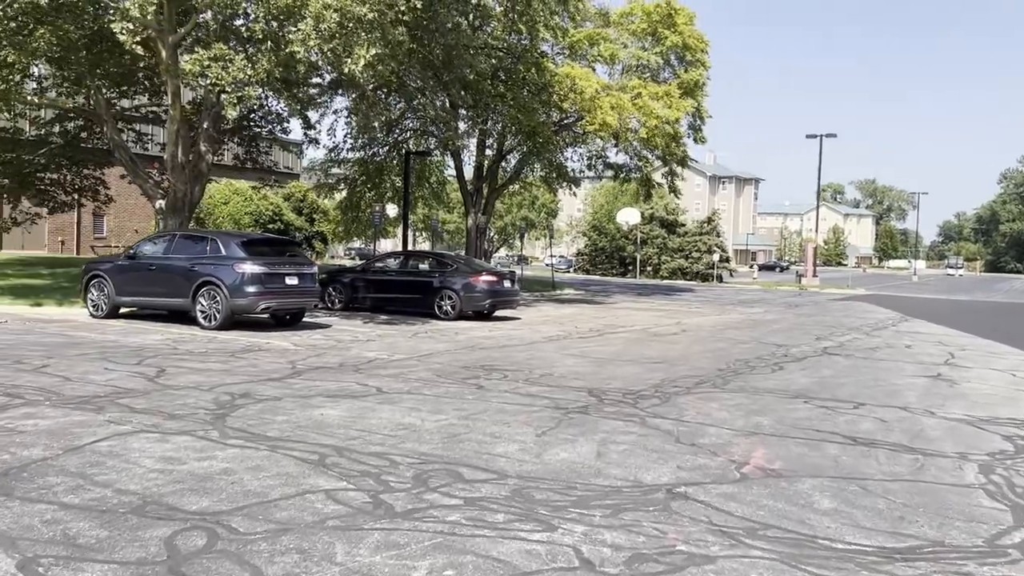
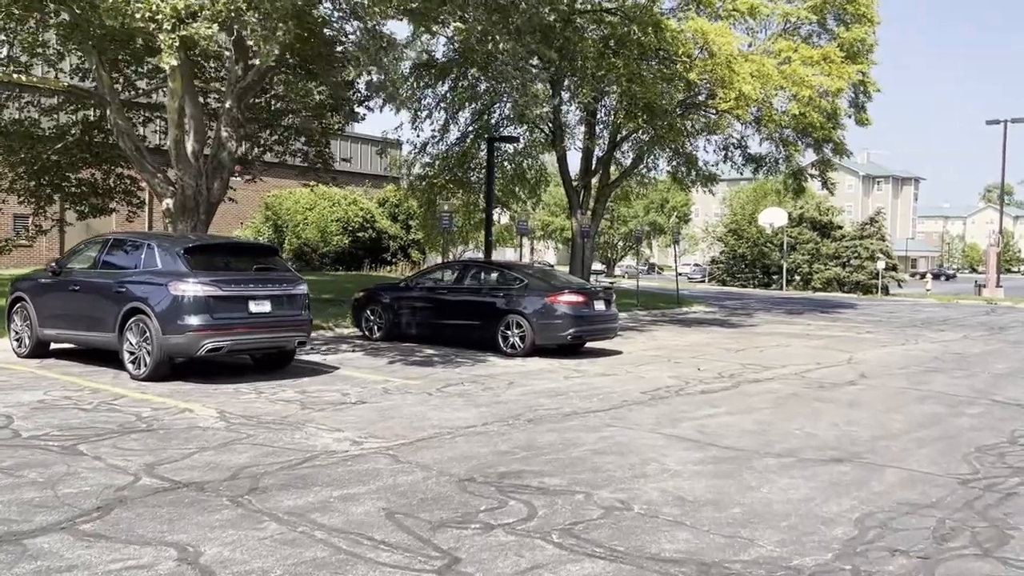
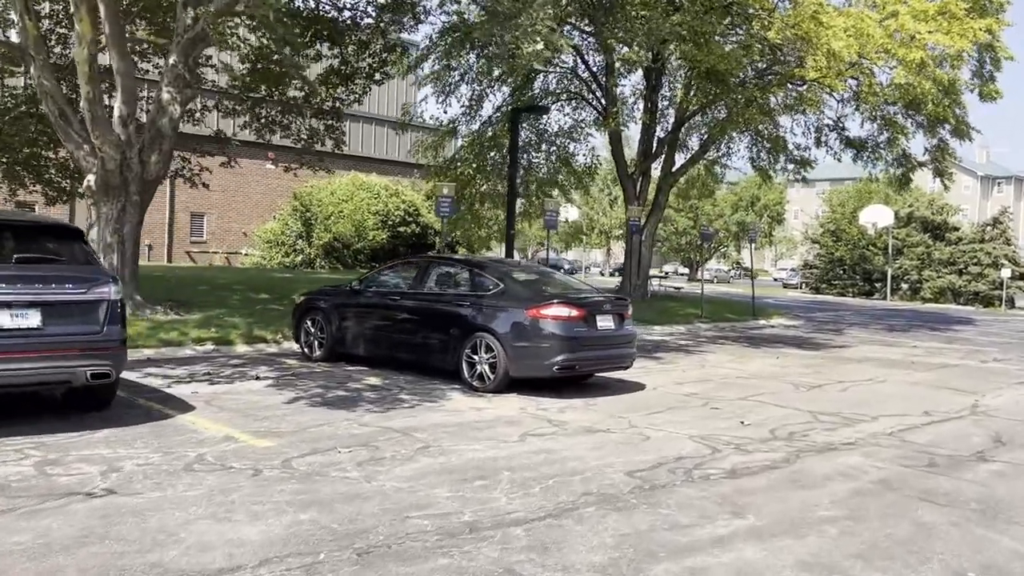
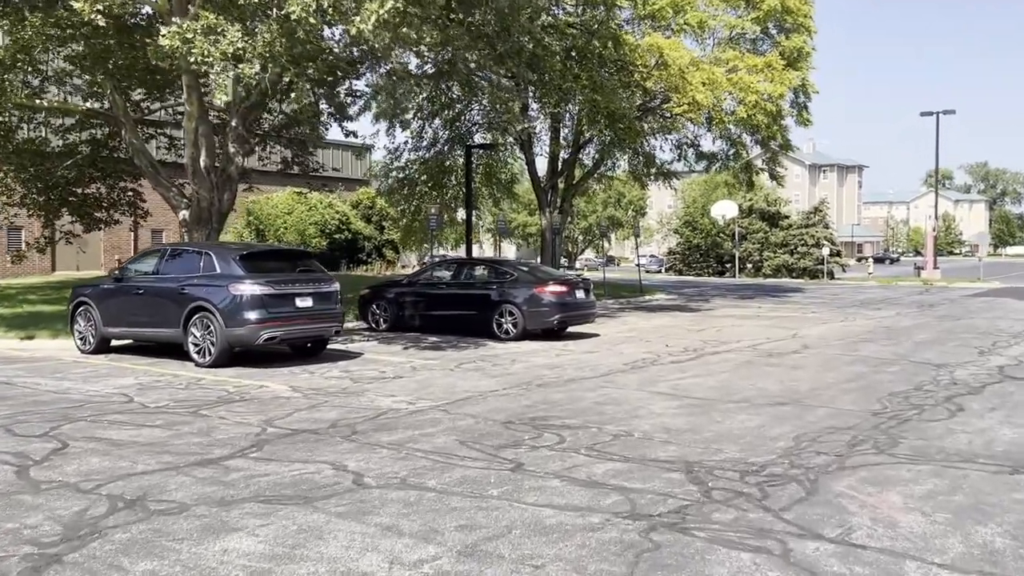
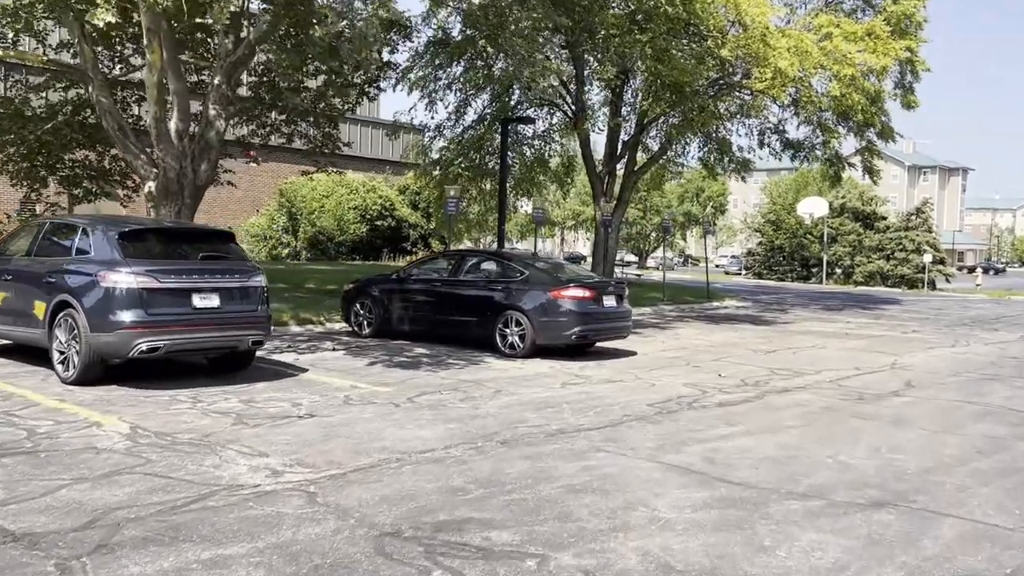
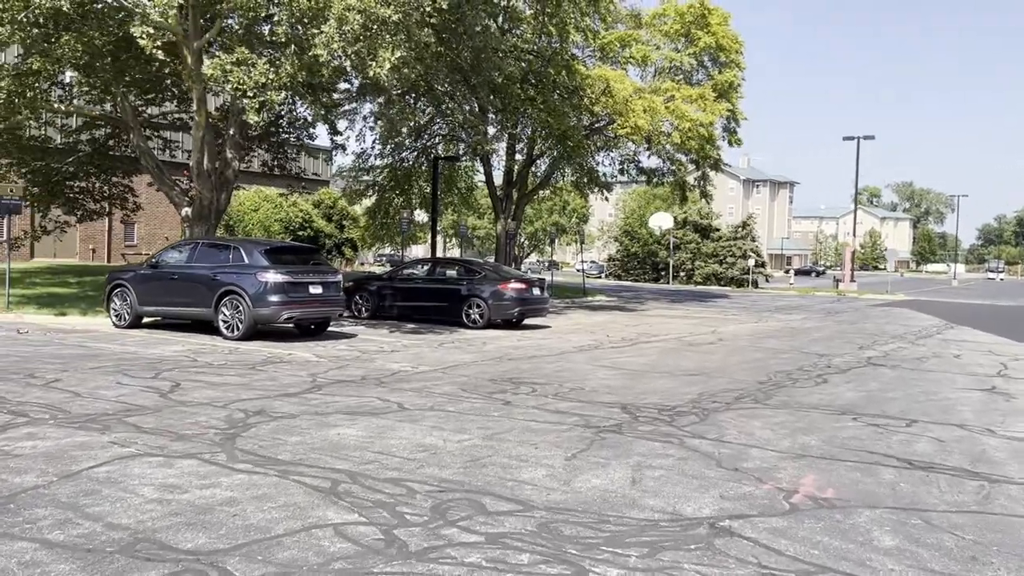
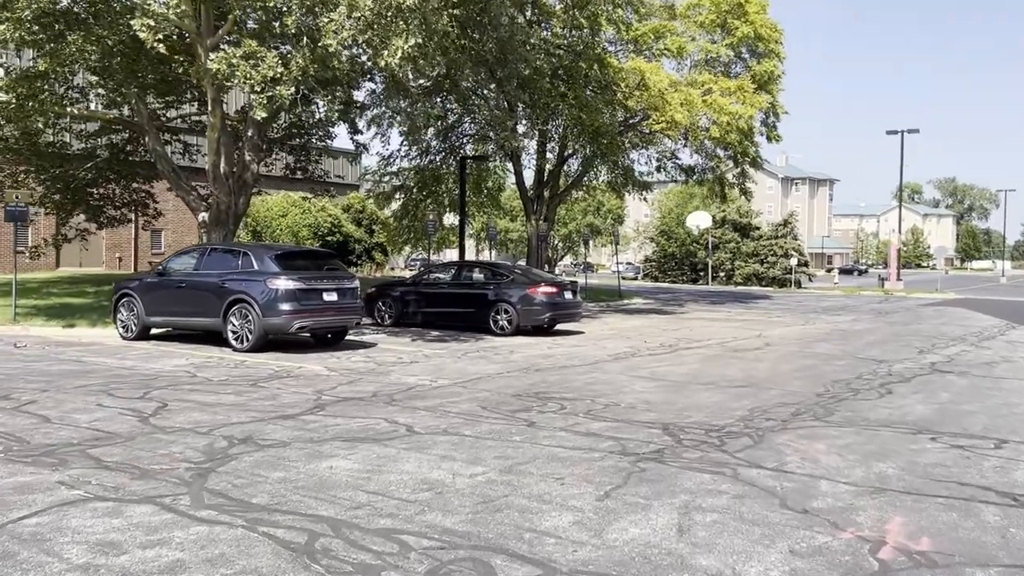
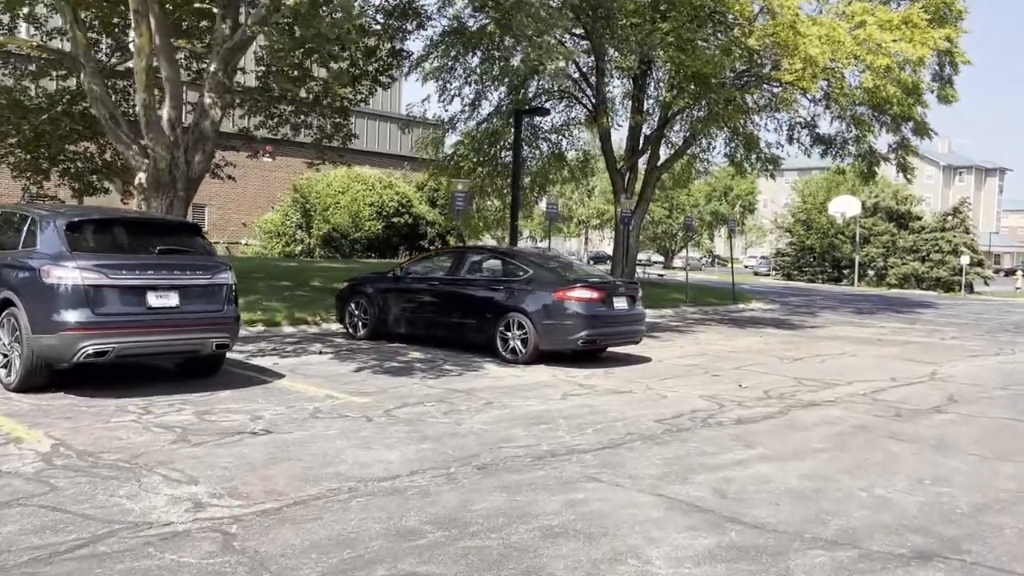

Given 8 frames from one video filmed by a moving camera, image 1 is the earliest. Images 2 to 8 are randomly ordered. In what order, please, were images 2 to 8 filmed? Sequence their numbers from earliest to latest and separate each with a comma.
6, 7, 4, 2, 5, 8, 3
